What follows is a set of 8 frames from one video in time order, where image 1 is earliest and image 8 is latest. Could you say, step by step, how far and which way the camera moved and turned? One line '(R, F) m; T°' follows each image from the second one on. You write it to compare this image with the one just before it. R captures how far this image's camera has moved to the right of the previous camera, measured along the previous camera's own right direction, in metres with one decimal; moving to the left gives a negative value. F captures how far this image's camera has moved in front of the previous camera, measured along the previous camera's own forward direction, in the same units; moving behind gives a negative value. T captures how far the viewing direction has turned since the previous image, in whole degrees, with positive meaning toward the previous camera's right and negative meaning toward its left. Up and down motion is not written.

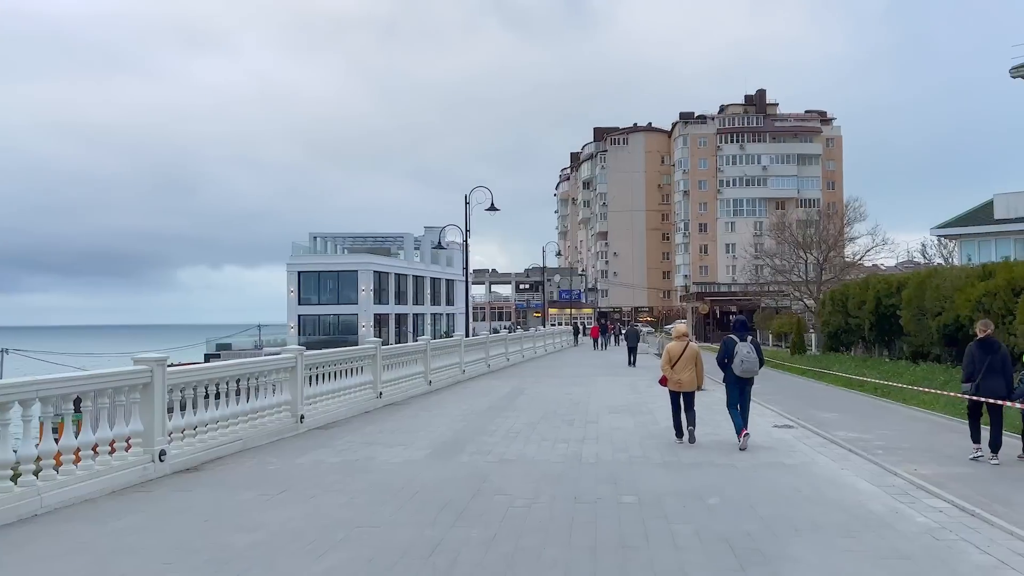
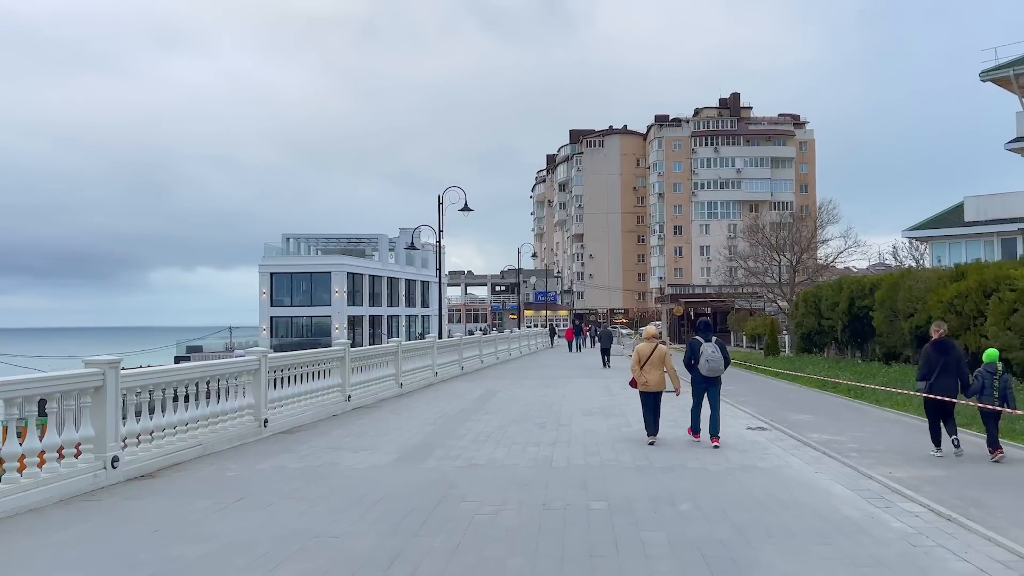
(+0.1, +0.2) m; +2°
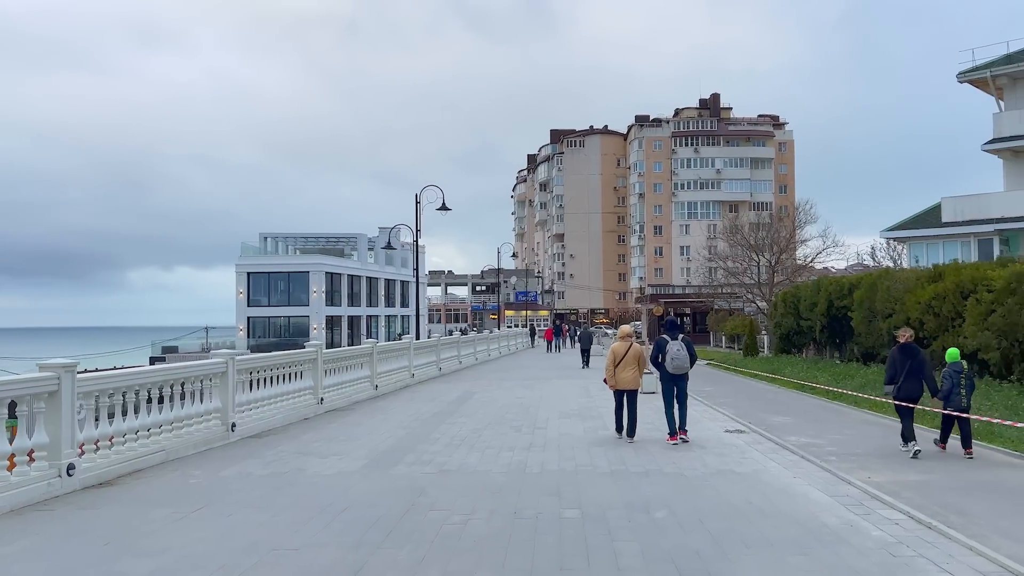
(+0.1, +0.2) m; +1°
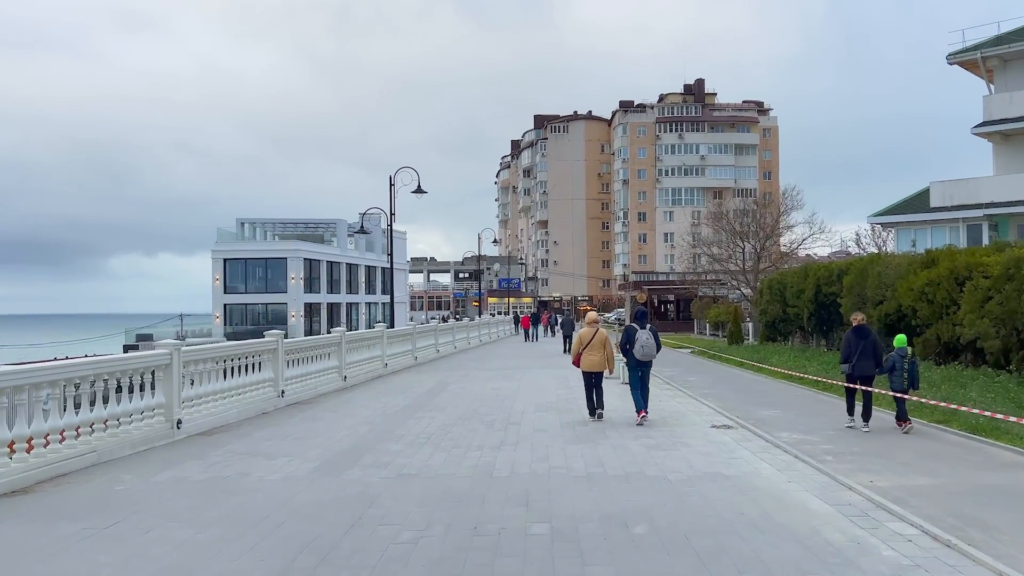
(+0.2, +0.8) m; +1°
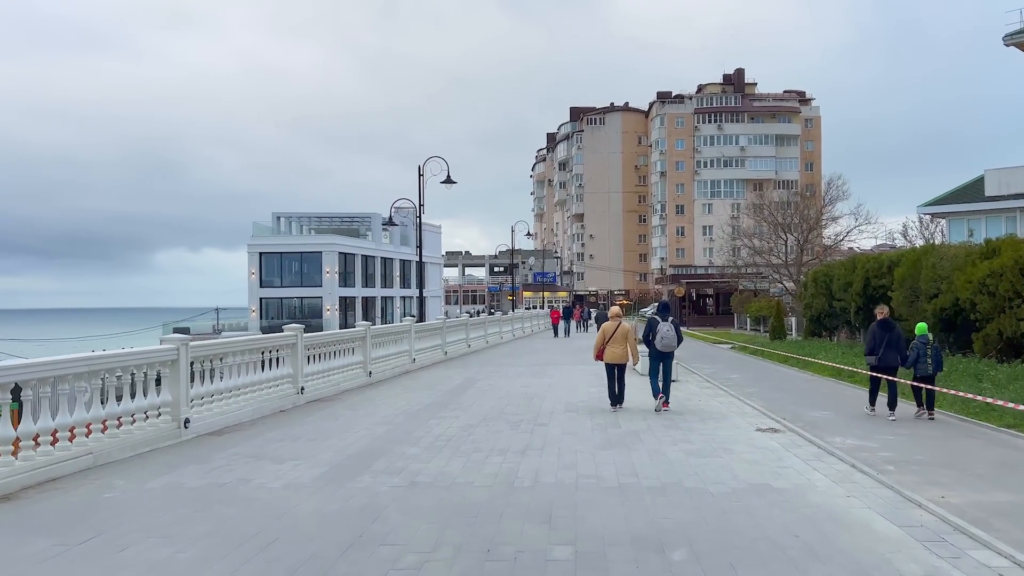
(+0.1, +0.7) m; -3°
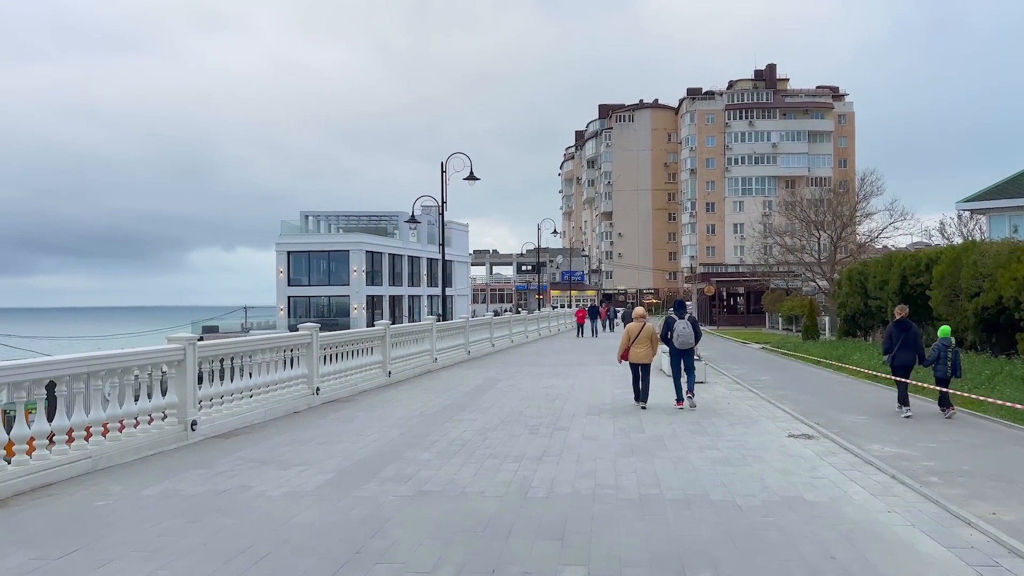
(+0.1, +0.4) m; -2°
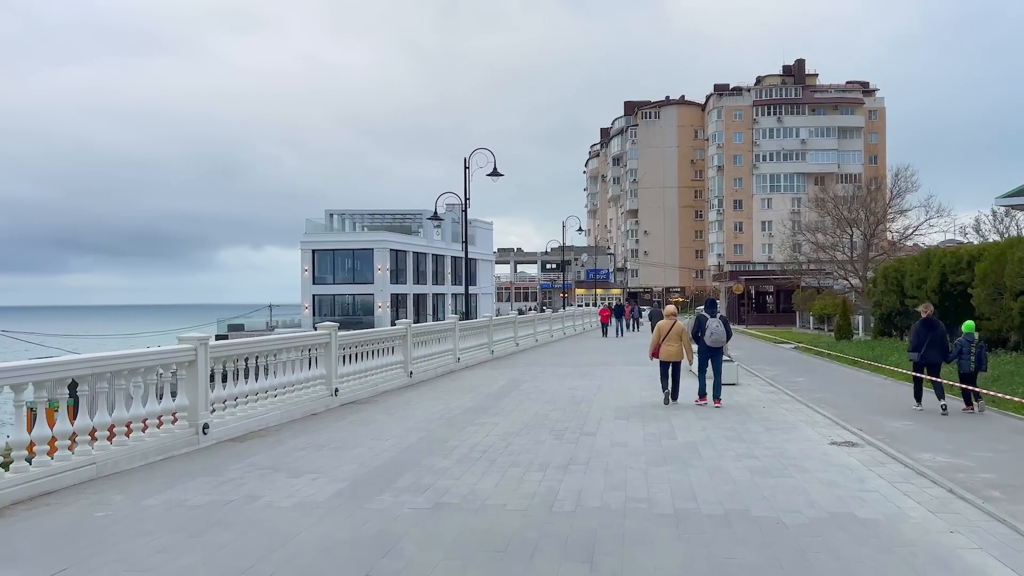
(0.0, +0.4) m; -2°
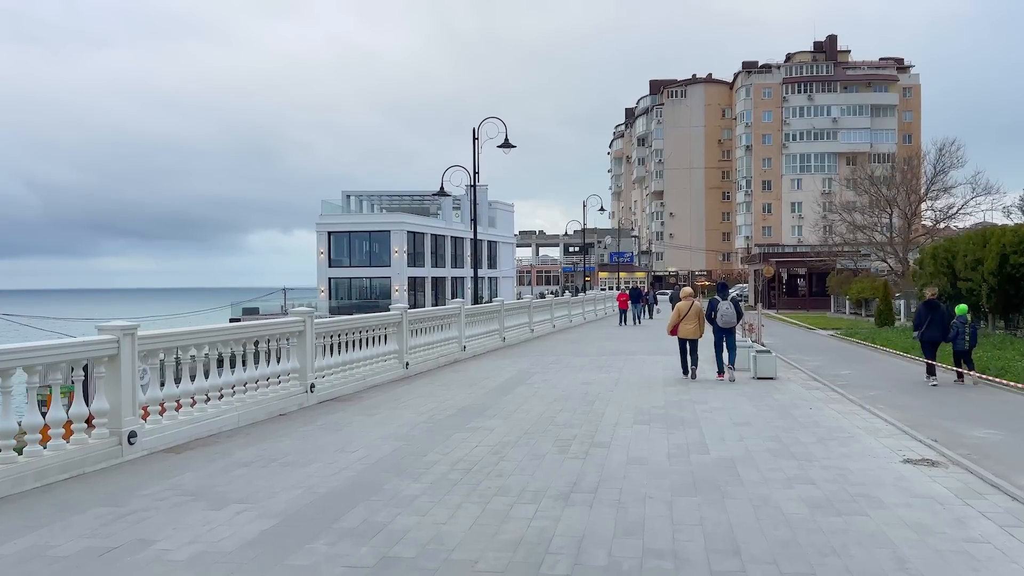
(+0.3, +1.7) m; -2°
